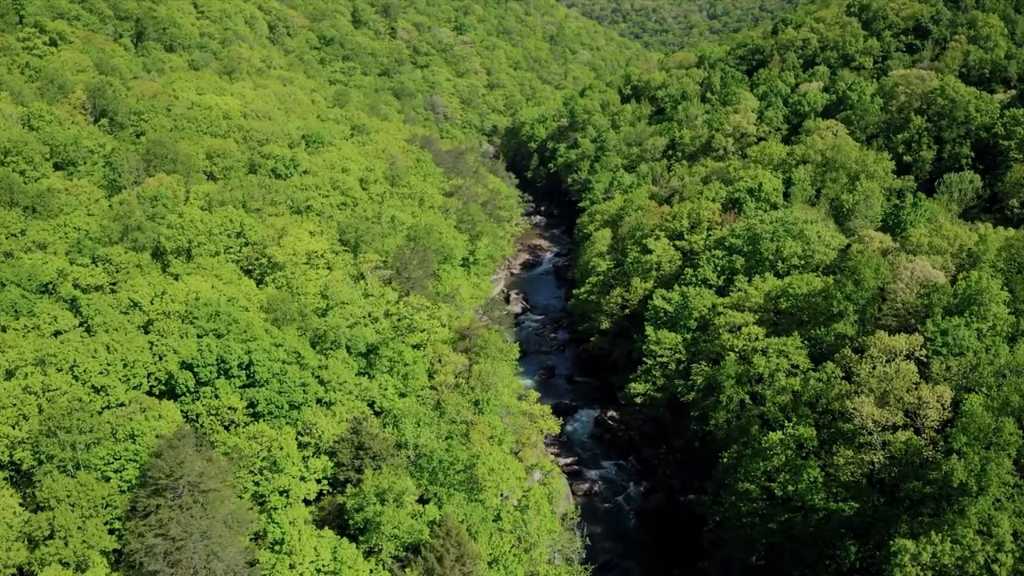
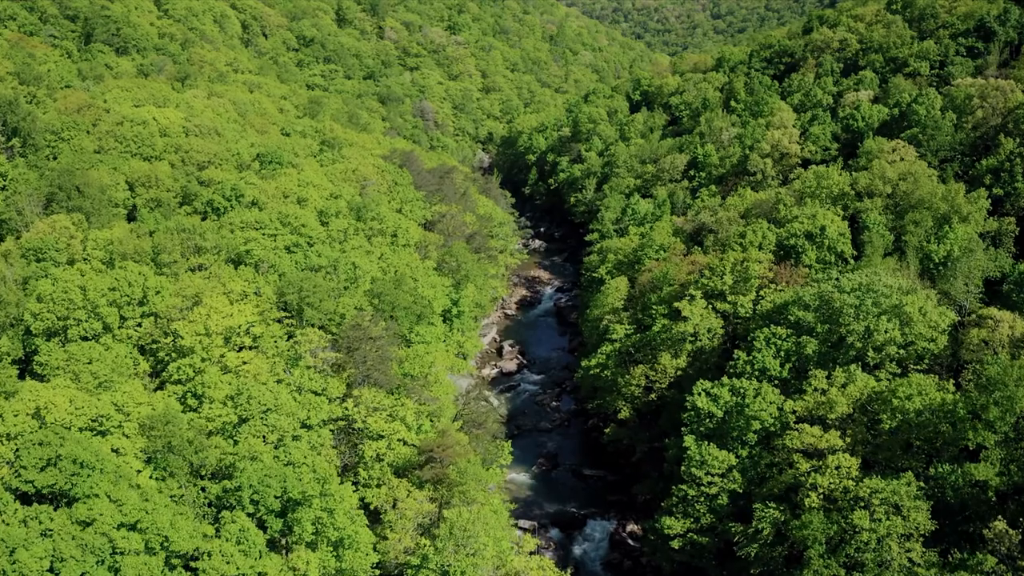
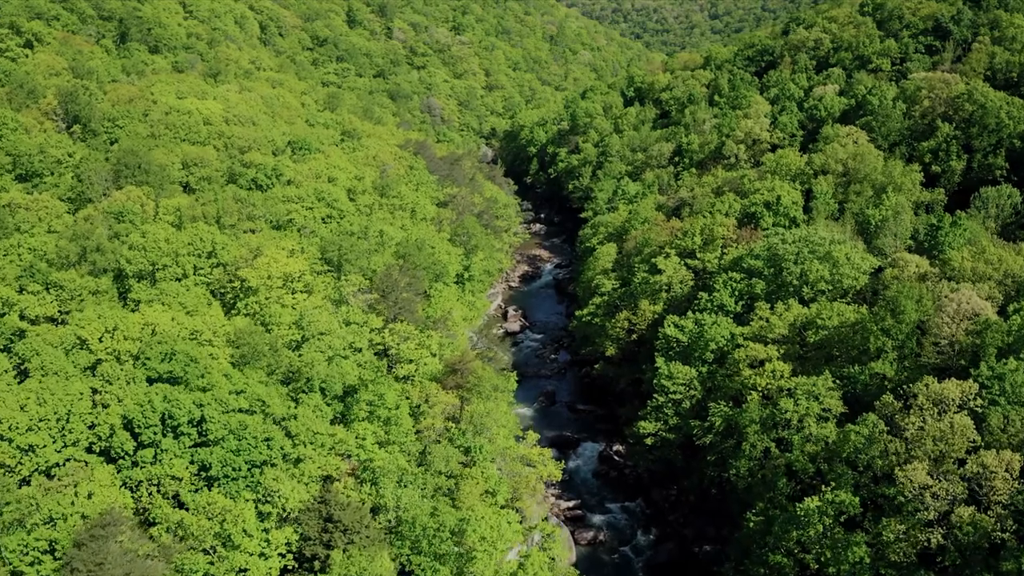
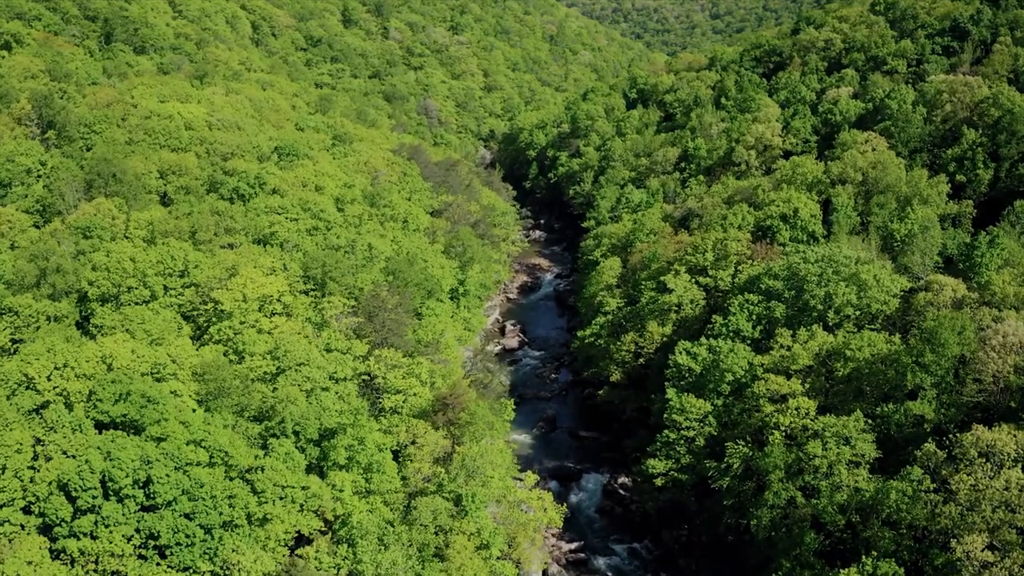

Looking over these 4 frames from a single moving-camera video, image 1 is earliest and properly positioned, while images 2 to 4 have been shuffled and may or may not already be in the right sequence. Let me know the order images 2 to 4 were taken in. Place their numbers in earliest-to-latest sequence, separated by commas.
3, 4, 2
